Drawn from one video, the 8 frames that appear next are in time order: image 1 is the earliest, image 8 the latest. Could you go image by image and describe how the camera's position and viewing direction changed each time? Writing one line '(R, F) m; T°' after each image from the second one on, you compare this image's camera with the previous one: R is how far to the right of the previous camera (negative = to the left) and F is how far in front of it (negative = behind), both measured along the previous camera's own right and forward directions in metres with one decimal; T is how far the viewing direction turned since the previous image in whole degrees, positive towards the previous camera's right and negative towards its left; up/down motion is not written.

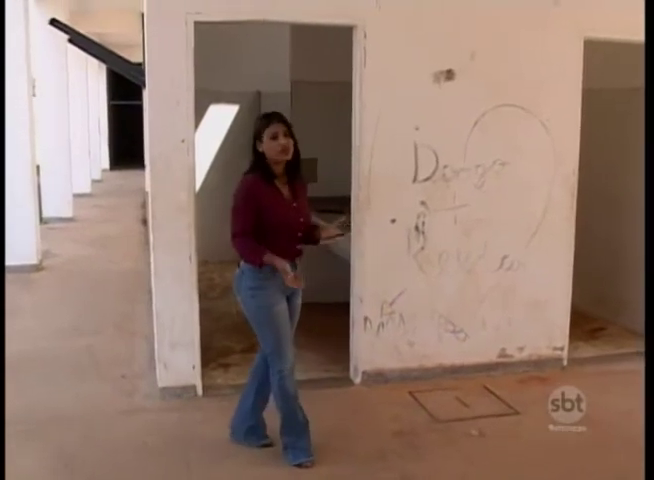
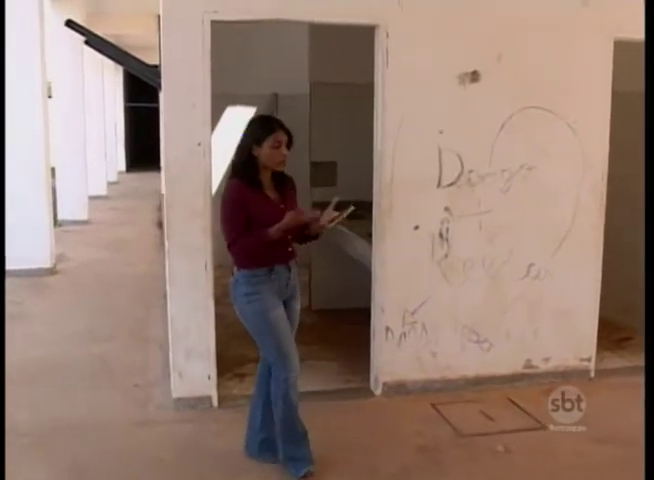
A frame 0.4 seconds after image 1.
(0.0, +0.2) m; -1°
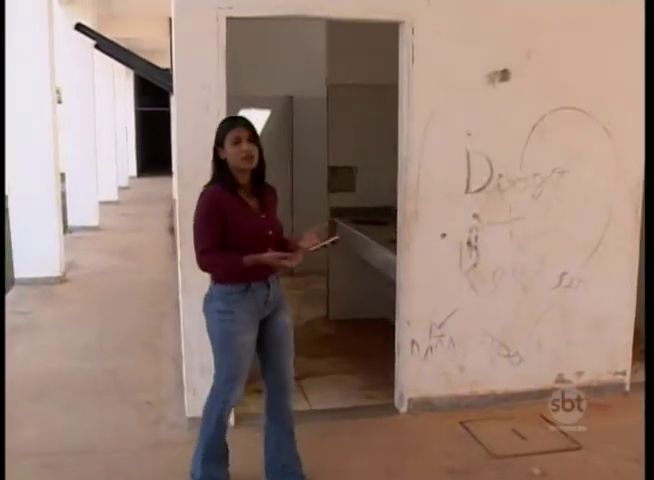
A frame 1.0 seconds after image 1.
(-0.1, +0.2) m; -1°
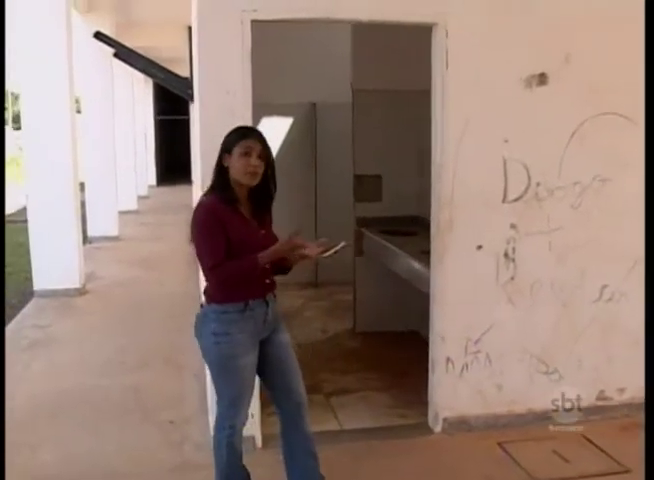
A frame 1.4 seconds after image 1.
(-0.1, +0.2) m; -1°
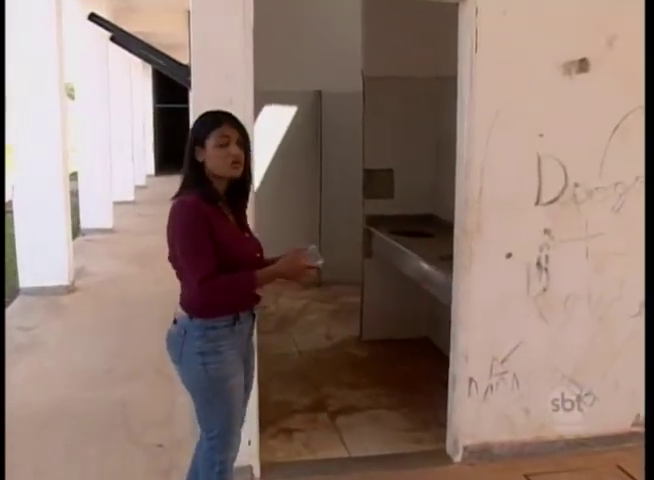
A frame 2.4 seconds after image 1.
(0.0, +0.5) m; 0°
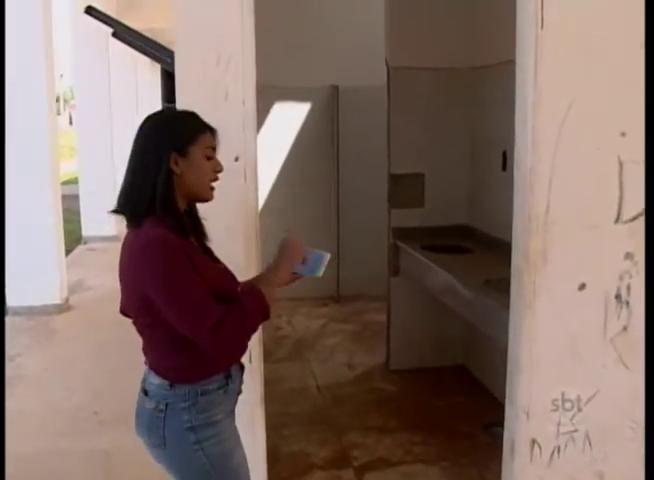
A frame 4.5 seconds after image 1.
(0.0, +0.8) m; -1°
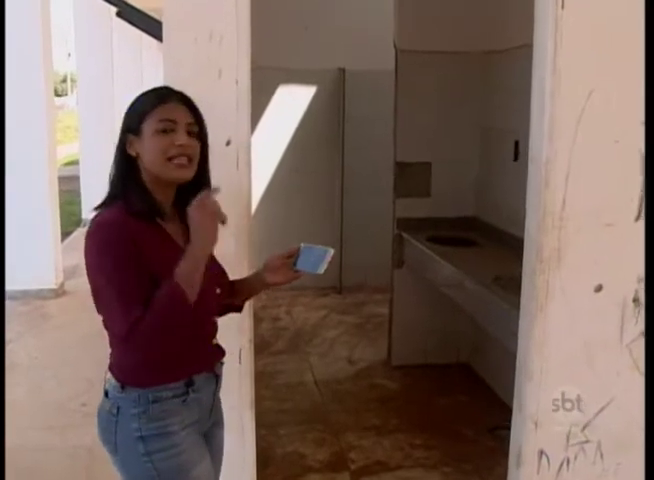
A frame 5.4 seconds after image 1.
(0.0, +0.2) m; 0°
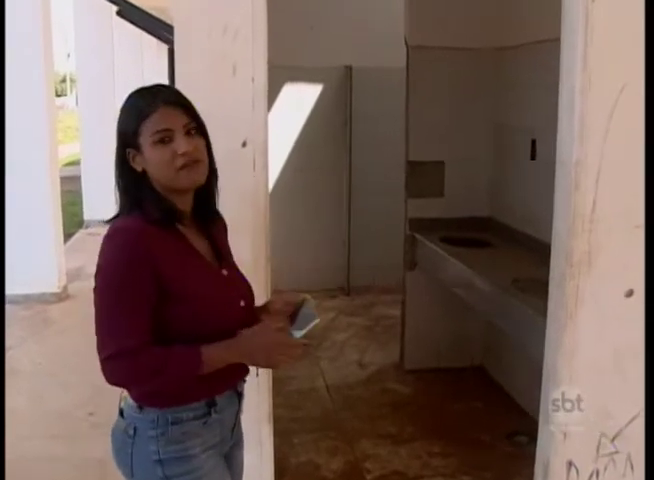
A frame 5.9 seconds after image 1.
(0.0, +0.1) m; 0°
